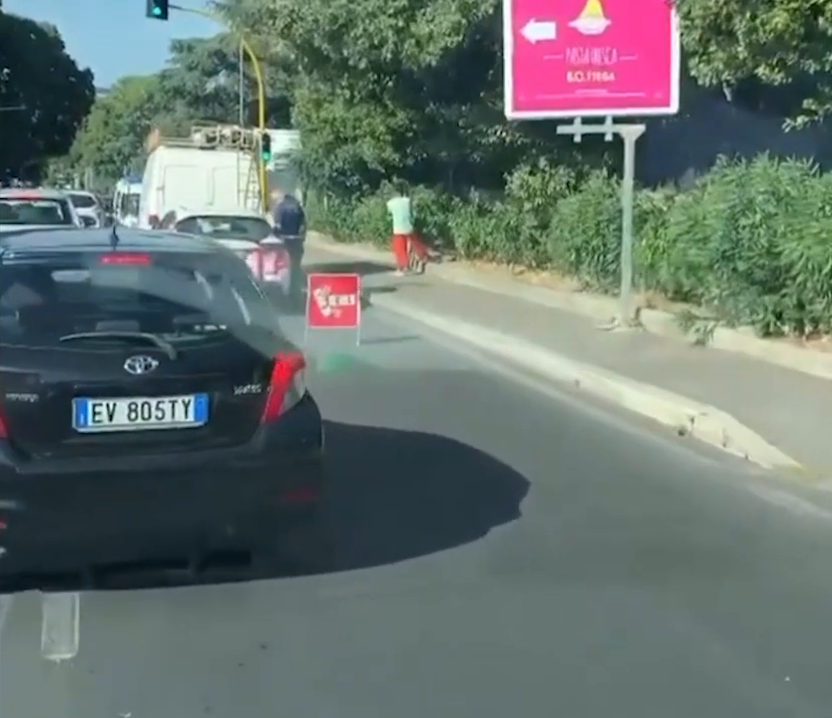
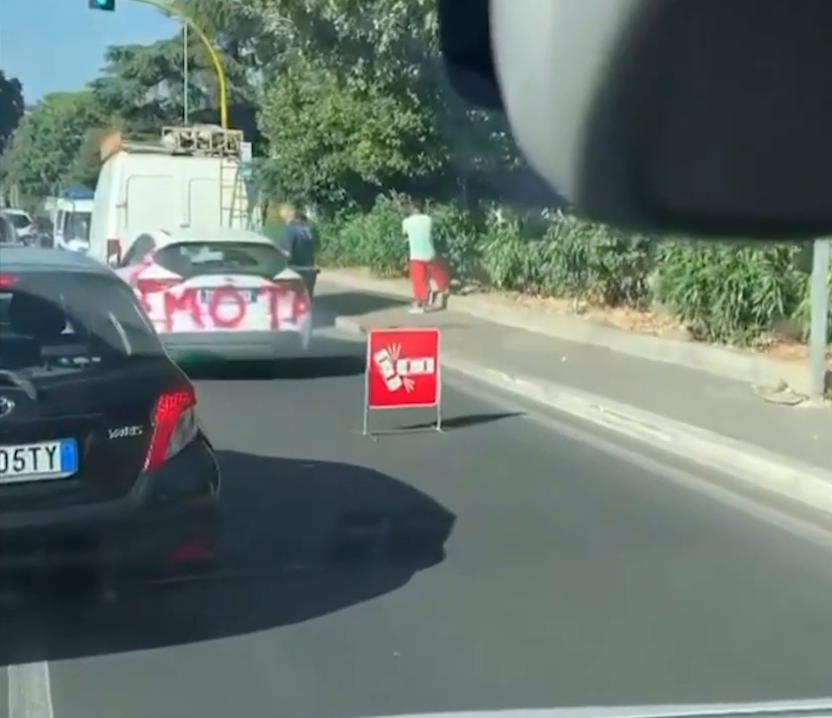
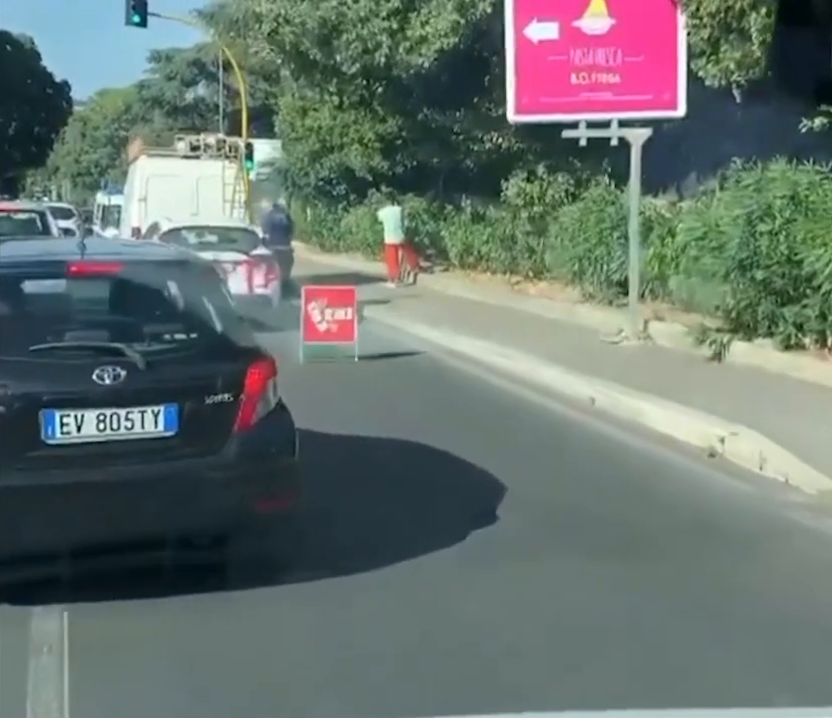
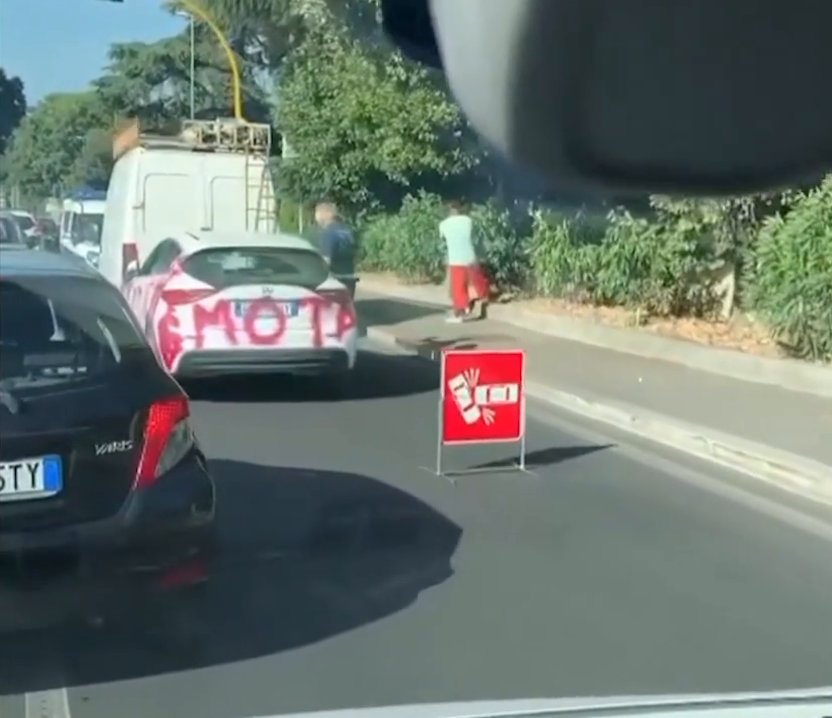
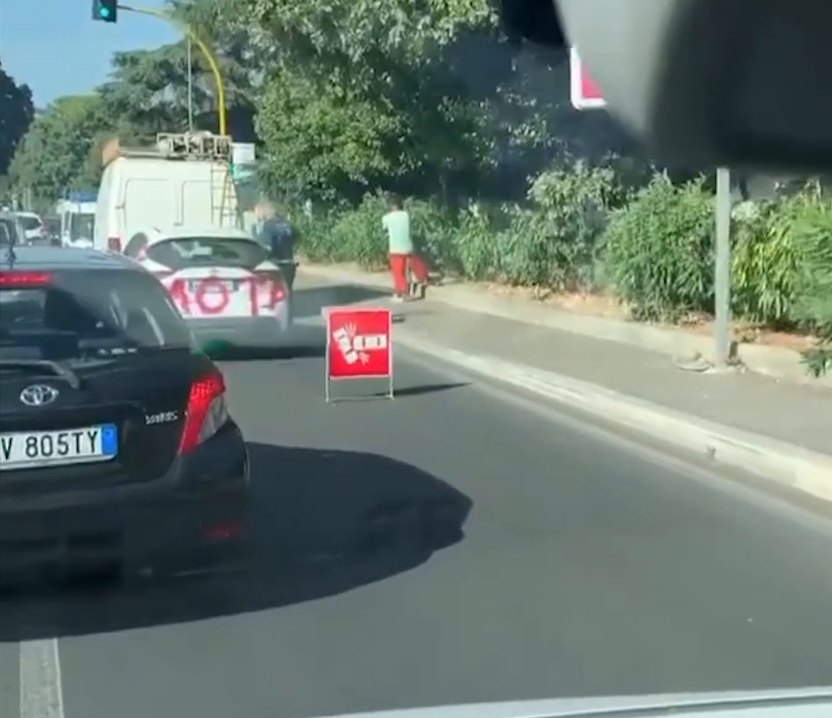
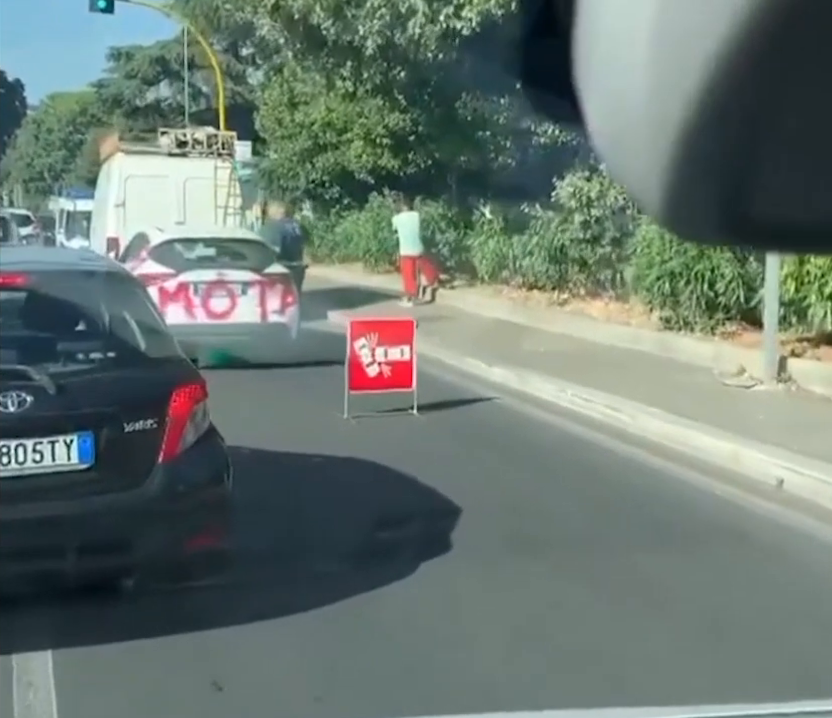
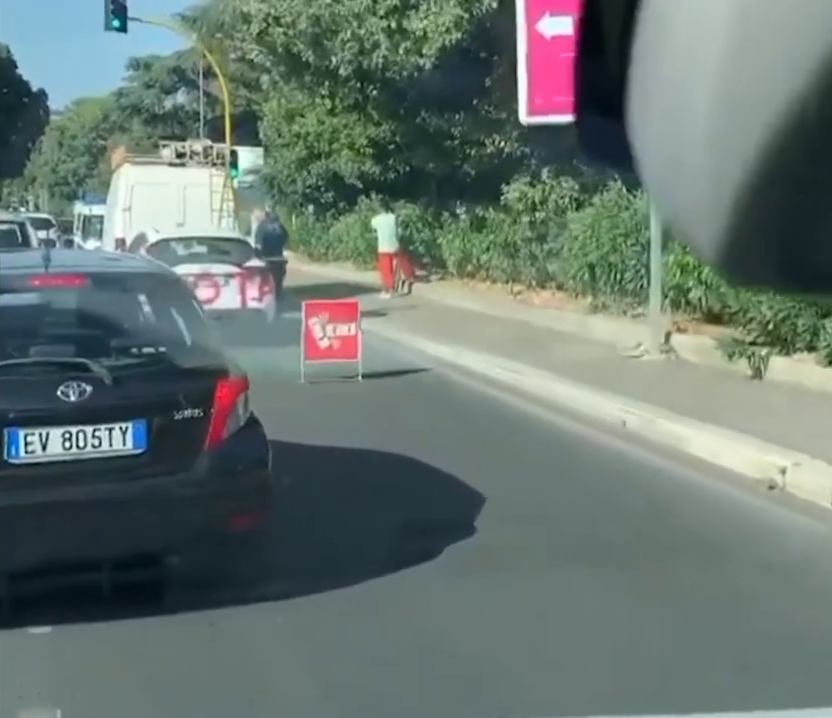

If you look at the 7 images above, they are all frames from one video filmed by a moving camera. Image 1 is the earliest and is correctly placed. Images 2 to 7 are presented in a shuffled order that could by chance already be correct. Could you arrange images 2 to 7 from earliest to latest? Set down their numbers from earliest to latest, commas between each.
3, 7, 5, 6, 2, 4
